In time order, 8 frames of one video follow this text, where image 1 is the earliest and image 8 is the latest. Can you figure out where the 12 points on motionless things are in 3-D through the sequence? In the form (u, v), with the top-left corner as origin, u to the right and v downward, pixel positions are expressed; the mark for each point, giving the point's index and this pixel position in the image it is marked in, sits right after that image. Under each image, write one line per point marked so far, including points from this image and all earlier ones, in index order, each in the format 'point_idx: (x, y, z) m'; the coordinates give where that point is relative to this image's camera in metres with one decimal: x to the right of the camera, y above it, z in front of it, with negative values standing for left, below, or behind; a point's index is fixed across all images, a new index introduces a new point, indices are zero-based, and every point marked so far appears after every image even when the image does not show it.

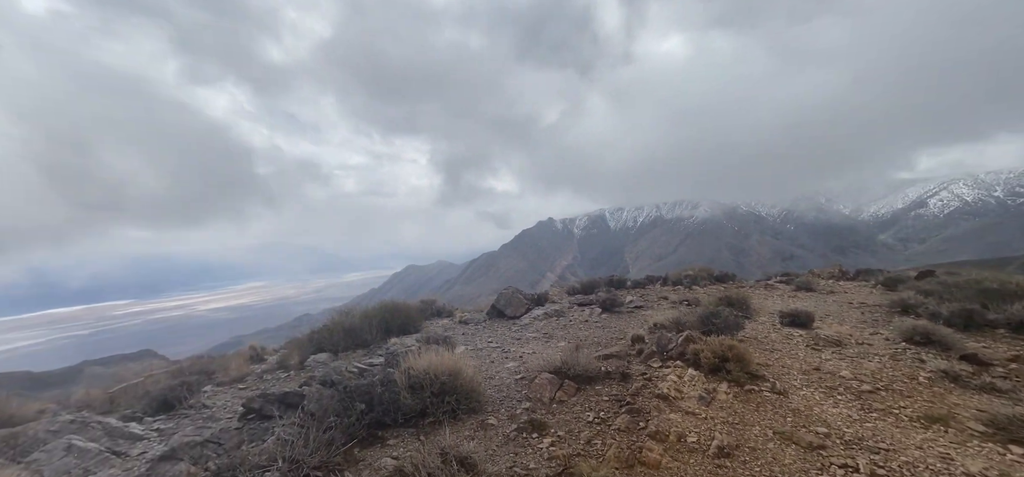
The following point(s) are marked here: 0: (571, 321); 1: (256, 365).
0: (+1.4, -1.9, +9.8) m
1: (-7.0, -3.6, +12.3) m
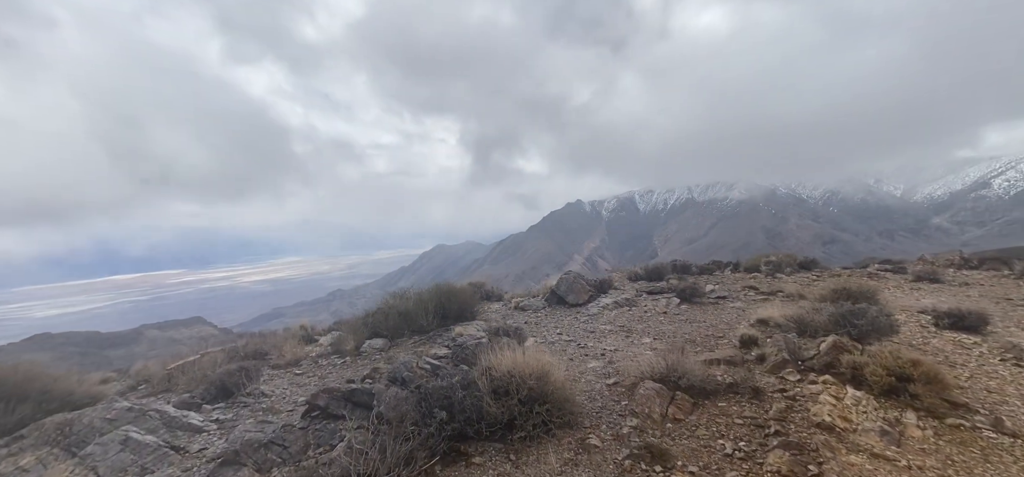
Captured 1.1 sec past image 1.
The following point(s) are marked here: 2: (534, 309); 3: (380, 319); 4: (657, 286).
0: (+2.9, -1.5, +8.8) m
1: (-5.4, -3.0, +12.0) m
2: (+0.9, -2.2, +12.1) m
3: (-3.3, -2.1, +11.4) m
4: (+3.8, -1.2, +11.0) m
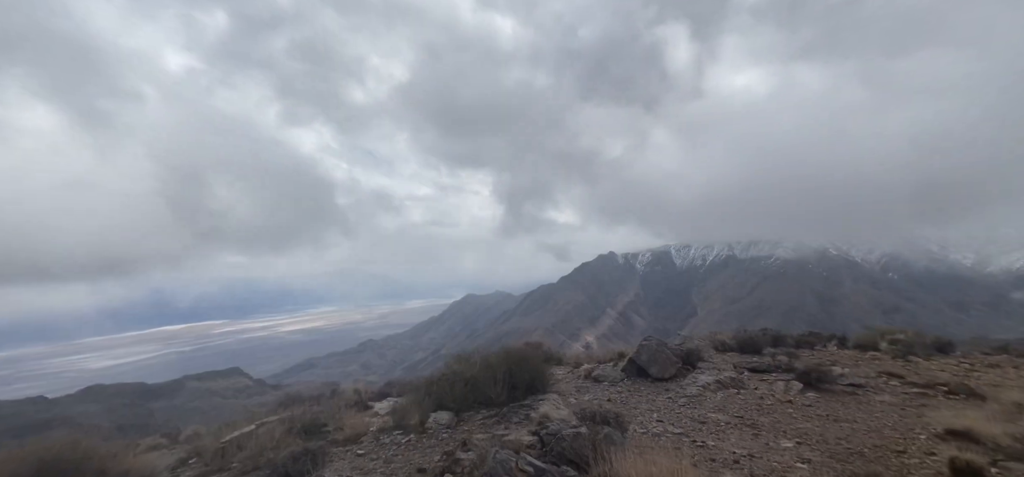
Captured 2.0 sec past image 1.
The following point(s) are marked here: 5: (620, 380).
0: (+4.5, -2.8, +7.4) m
1: (-3.5, -4.6, +11.1) m
2: (+2.8, -3.9, +10.7) m
3: (-1.5, -3.6, +10.5) m
4: (+5.7, -2.8, +9.5) m
5: (+4.1, -4.2, +12.1) m
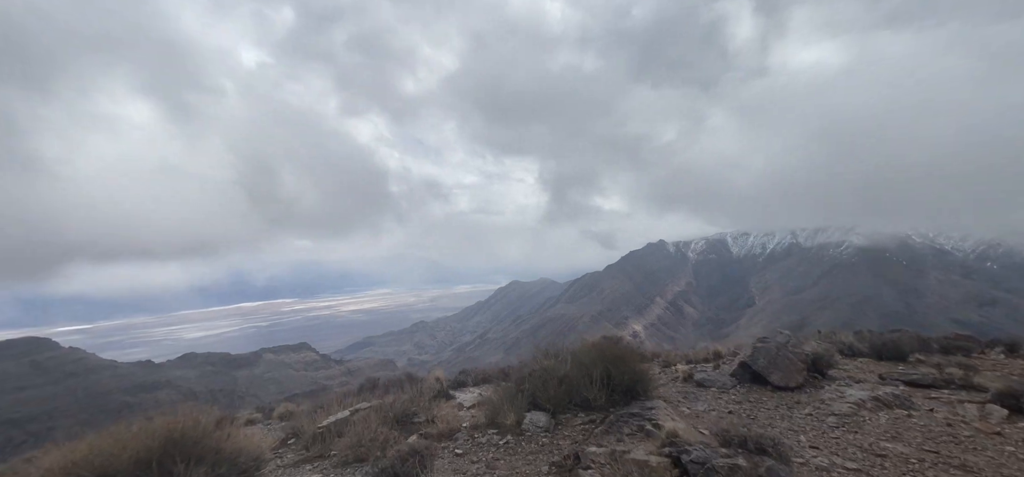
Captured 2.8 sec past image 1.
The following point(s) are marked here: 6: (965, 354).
0: (+6.3, -2.7, +6.0) m
1: (-1.3, -4.2, +10.5) m
2: (+5.0, -3.6, +9.5) m
3: (+0.7, -3.3, +9.6) m
4: (+7.7, -2.6, +7.9) m
5: (+6.5, -3.9, +10.7) m
6: (+10.2, -2.6, +9.5) m
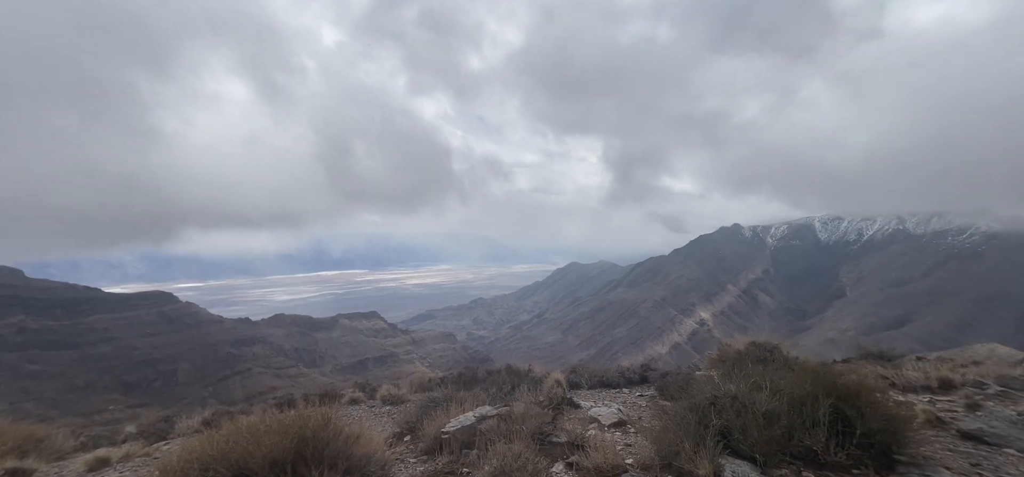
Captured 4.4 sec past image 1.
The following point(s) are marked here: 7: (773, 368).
0: (+8.7, -2.7, +2.4) m
1: (+1.8, -3.8, +8.1) m
2: (+7.9, -3.4, +6.1) m
3: (+3.6, -3.0, +6.9) m
4: (+10.3, -2.5, +4.1) m
5: (+9.5, -3.7, +7.1) m
6: (+13.0, -2.6, +5.3) m
7: (+5.9, -3.0, +9.1) m
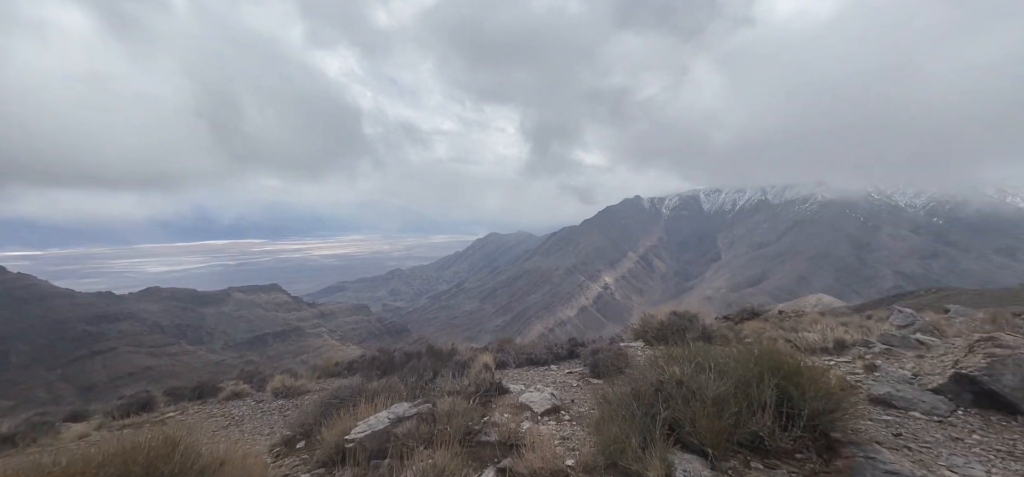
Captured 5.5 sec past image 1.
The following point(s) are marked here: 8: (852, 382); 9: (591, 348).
0: (+8.4, -2.5, +3.0) m
1: (+0.5, -3.3, +7.3) m
2: (+6.8, -3.0, +6.5) m
3: (+2.6, -2.5, +6.4) m
4: (+9.7, -2.3, +5.0) m
5: (+8.3, -3.2, +7.8) m
6: (+12.1, -2.2, +6.6) m
7: (+4.3, -2.4, +9.0) m
8: (+7.2, -3.0, +9.0) m
9: (+2.4, -3.5, +13.2) m
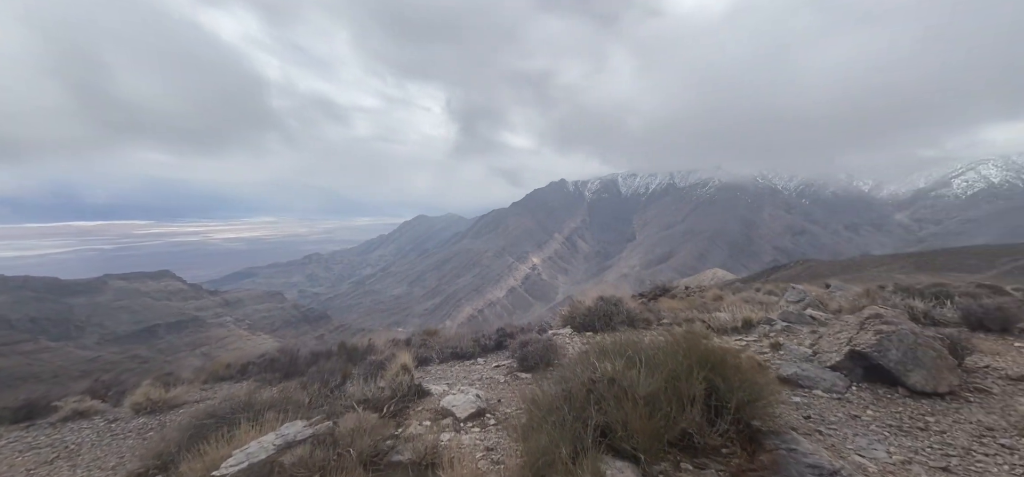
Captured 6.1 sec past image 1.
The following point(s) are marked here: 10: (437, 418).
0: (+7.7, -2.5, +3.6) m
1: (-0.8, -3.1, +6.5) m
2: (+5.6, -2.8, +6.8) m
3: (+1.4, -2.4, +6.0) m
4: (+8.6, -2.1, +5.8) m
5: (+6.8, -3.0, +8.4) m
6: (+10.7, -2.0, +7.9) m
7: (+2.7, -2.2, +8.9) m
8: (+5.6, -2.8, +9.3) m
9: (+0.1, -3.1, +12.7) m
10: (-1.4, -3.4, +7.9) m
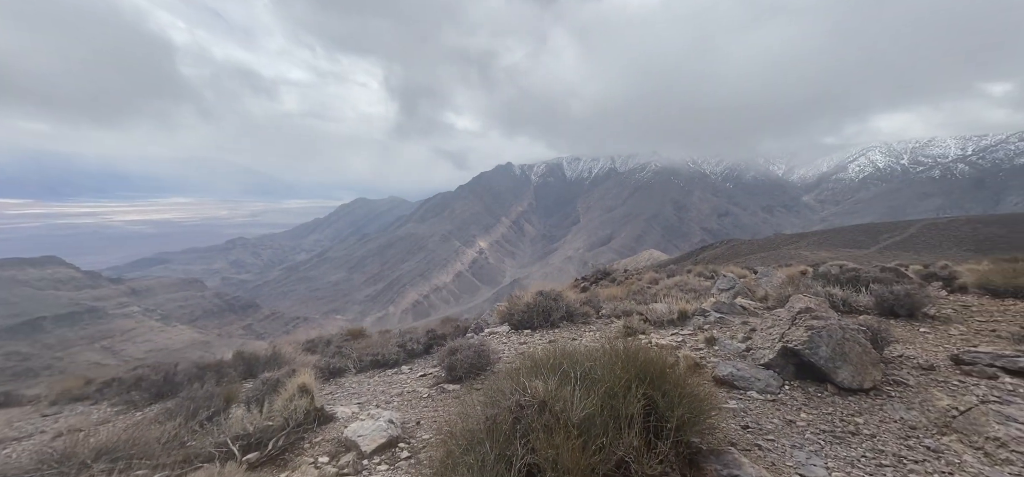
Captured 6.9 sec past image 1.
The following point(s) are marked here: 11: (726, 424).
0: (+6.9, -2.6, +3.6) m
1: (-1.9, -3.2, +5.4) m
2: (+4.3, -2.8, +6.5) m
3: (+0.3, -2.5, +5.1) m
4: (+7.5, -2.1, +5.8) m
5: (+5.3, -2.9, +8.2) m
6: (+9.3, -1.9, +8.1) m
7: (+1.2, -2.1, +8.1) m
8: (+4.0, -2.6, +9.0) m
9: (-1.8, -2.9, +11.6) m
10: (-2.8, -3.4, +6.7) m
11: (+3.0, -2.7, +6.3) m
